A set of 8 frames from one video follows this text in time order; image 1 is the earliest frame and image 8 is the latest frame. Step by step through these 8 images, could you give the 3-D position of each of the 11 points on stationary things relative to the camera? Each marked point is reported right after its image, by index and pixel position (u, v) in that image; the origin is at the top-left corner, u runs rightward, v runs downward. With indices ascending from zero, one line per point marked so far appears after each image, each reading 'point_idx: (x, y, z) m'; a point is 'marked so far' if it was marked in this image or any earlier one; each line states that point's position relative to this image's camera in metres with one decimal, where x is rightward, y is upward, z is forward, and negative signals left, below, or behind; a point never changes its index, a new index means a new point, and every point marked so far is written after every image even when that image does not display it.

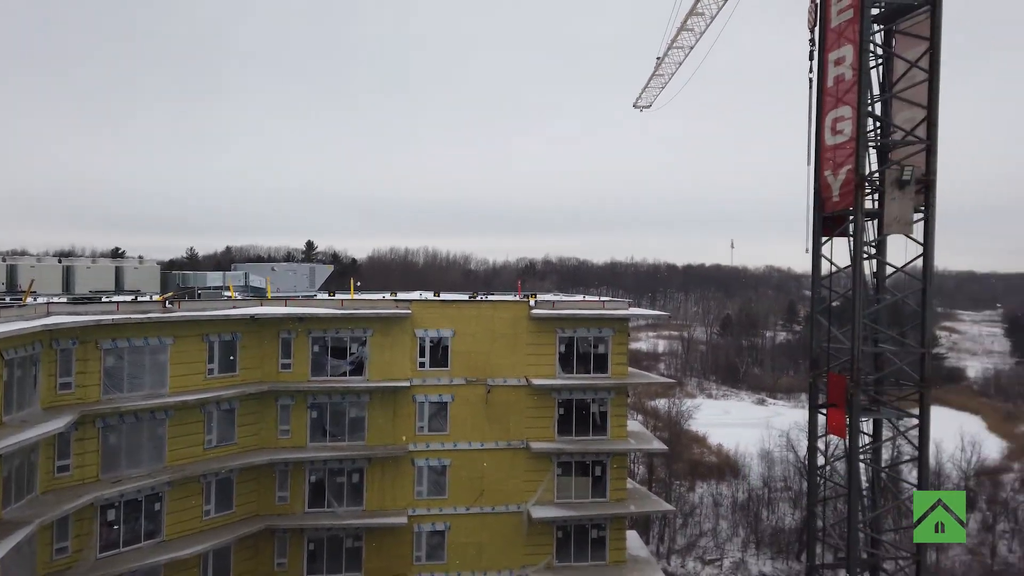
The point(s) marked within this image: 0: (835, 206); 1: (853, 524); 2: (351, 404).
0: (+7.6, +1.9, +15.8) m
1: (+10.2, -7.2, +20.0) m
2: (-4.5, -3.3, +19.1) m
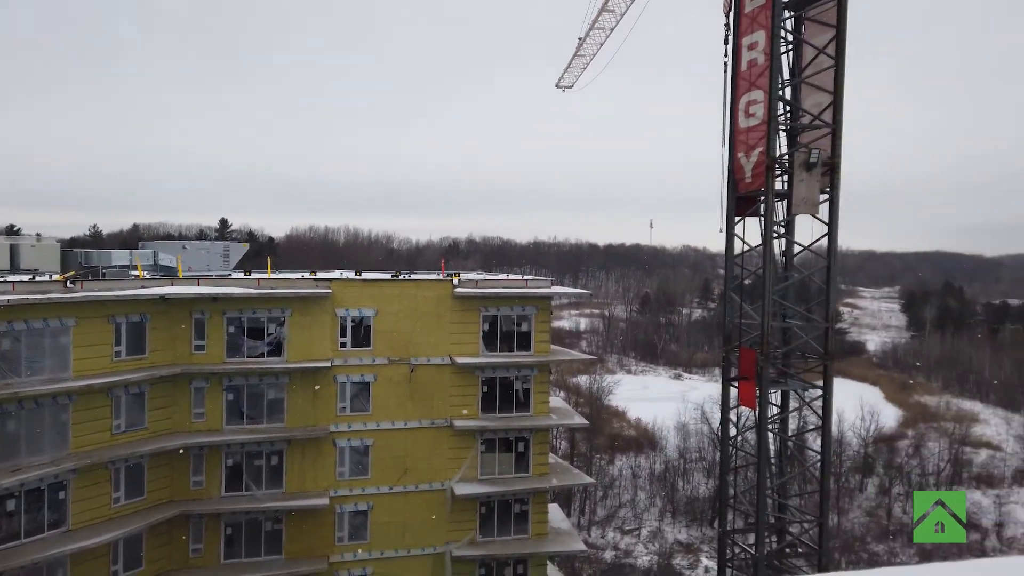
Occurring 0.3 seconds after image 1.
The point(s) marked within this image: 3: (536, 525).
0: (+5.8, +2.5, +16.4) m
1: (+7.9, -6.5, +21.2) m
2: (-6.6, -2.7, +18.5) m
3: (+0.7, -7.0, +19.9) m
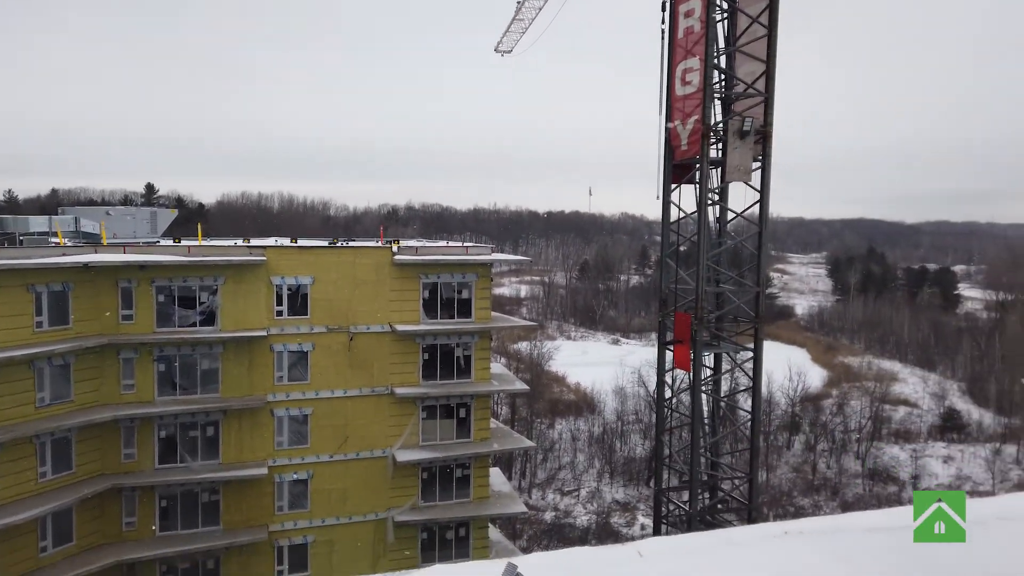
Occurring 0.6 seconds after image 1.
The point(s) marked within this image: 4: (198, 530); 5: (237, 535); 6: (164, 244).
0: (+4.3, +3.3, +16.8) m
1: (+6.1, -5.4, +22.1) m
2: (-8.2, -1.8, +18.0) m
3: (-1.0, -6.0, +20.2) m
4: (-8.5, -6.5, +18.2) m
5: (-7.4, -6.6, +18.1) m
6: (-9.7, +1.2, +18.9) m
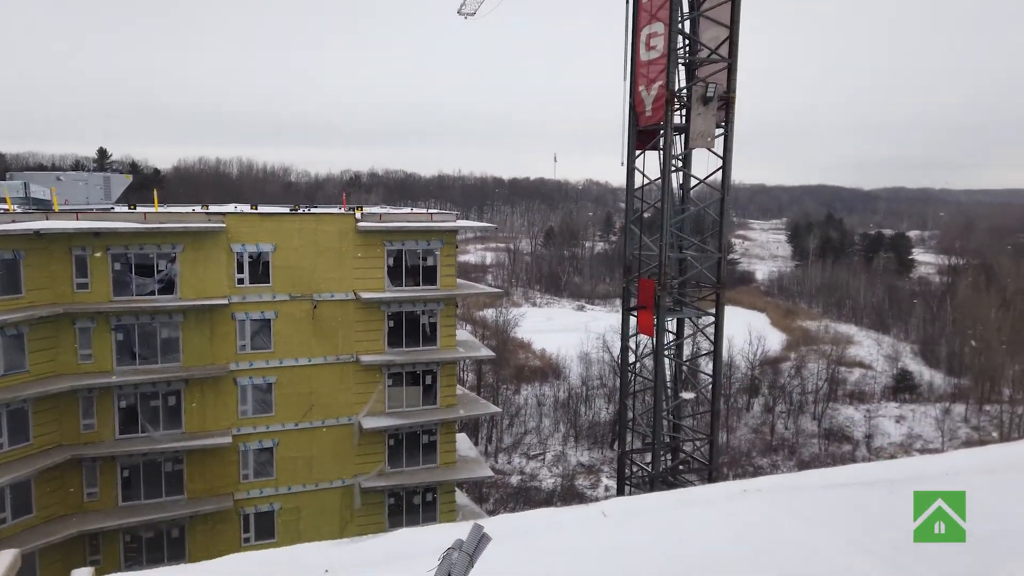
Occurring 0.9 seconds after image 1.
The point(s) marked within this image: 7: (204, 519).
0: (+3.4, +4.2, +16.8) m
1: (+4.9, -4.2, +22.6) m
2: (-9.1, -0.9, +17.6) m
3: (-2.0, -5.0, +20.4) m
4: (-9.4, -5.7, +18.1) m
5: (-8.3, -5.8, +18.0) m
6: (-10.7, +2.1, +18.3) m
7: (-8.4, -6.3, +18.4) m
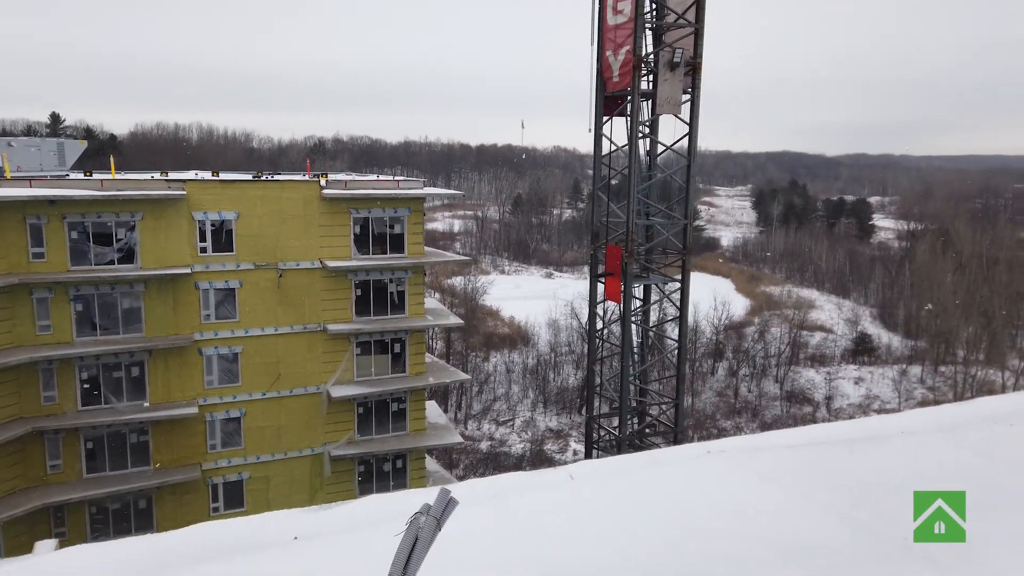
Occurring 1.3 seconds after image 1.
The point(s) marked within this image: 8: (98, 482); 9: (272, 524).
0: (+2.6, +5.0, +16.7) m
1: (+3.9, -3.1, +23.0) m
2: (-10.0, -0.2, +17.2) m
3: (-3.0, -4.0, +20.5) m
4: (-10.2, -4.9, +17.9) m
5: (-9.1, -5.0, +17.9) m
6: (-11.6, +2.9, +17.6) m
7: (-9.2, -5.5, +18.3) m
8: (-10.7, -5.0, +17.3) m
9: (-1.9, -1.9, +5.3) m
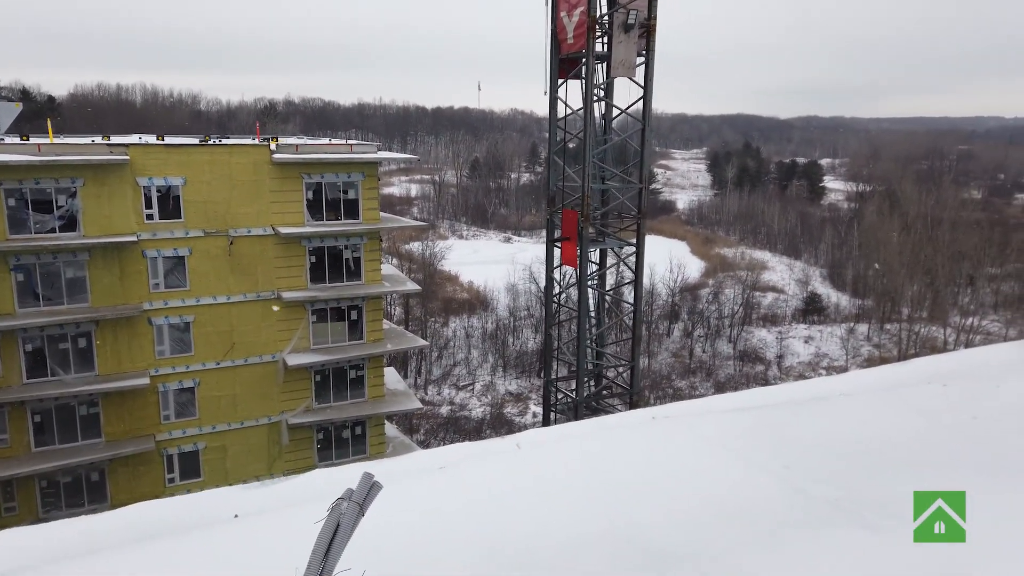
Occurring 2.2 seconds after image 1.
0: (+1.4, +5.9, +16.5) m
1: (+2.4, -1.9, +23.3) m
2: (-11.1, +0.6, +16.5) m
3: (-4.3, -3.0, +20.4) m
4: (-11.3, -4.1, +17.4) m
5: (-10.2, -4.2, +17.5) m
6: (-12.8, +3.6, +16.7) m
7: (-10.4, -4.7, +17.9) m
8: (-11.8, -4.3, +16.8) m
9: (-2.3, -1.6, +5.2) m
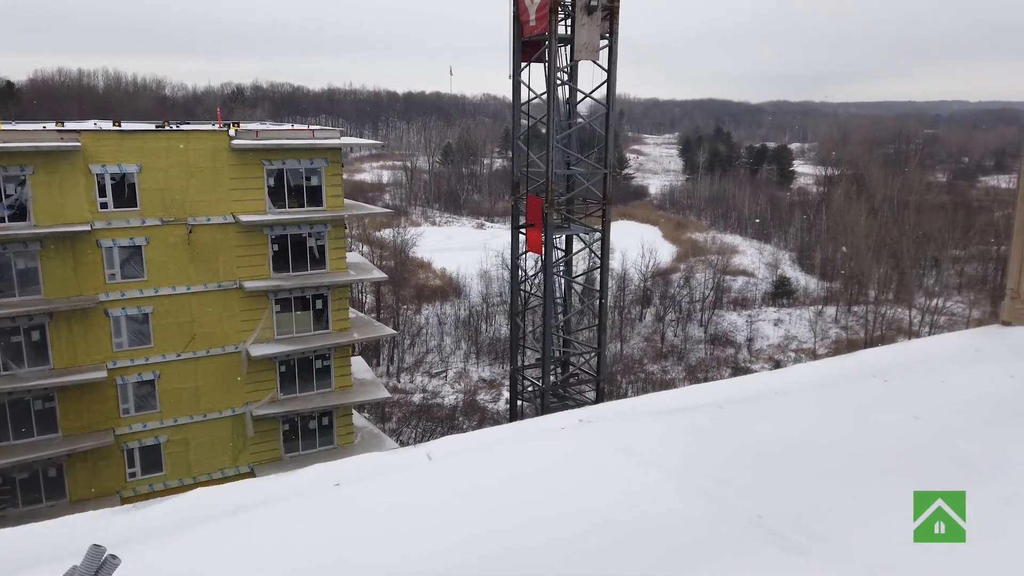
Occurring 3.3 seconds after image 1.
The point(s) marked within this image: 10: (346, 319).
0: (+0.3, +6.2, +16.1) m
1: (+1.1, -1.4, +23.1) m
2: (-12.2, +0.7, +15.7) m
3: (-5.4, -2.7, +20.0) m
4: (-12.4, -3.9, +16.7) m
5: (-11.3, -4.0, +16.9) m
6: (-13.9, +3.8, +15.8) m
7: (-11.4, -4.5, +17.3) m
8: (-12.8, -4.1, +16.1) m
9: (-2.9, -1.6, +4.8) m
10: (-5.2, -0.9, +19.7) m
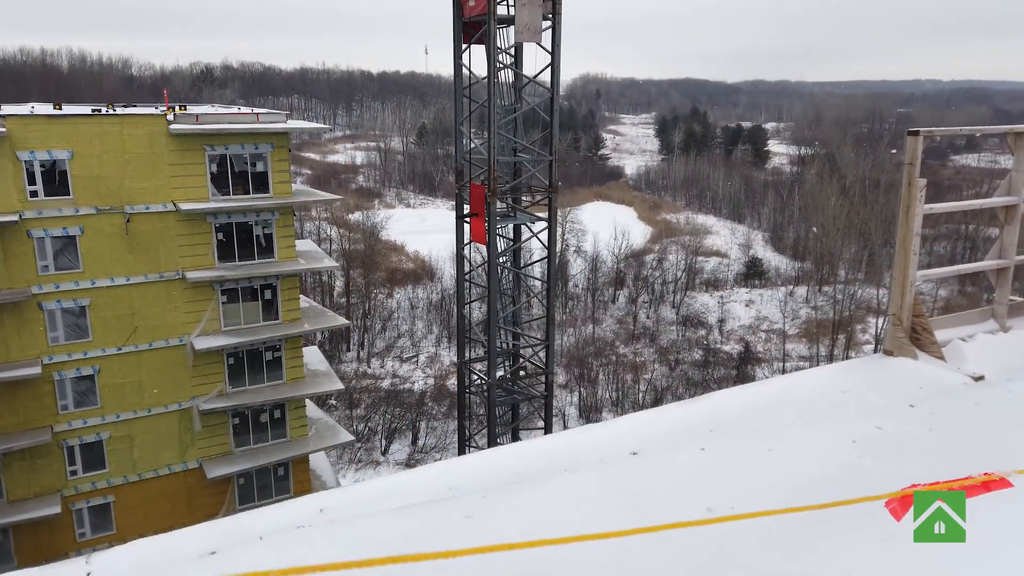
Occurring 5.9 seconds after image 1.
0: (-1.8, +6.2, +14.9) m
1: (-1.1, -1.2, +22.1) m
2: (-14.1, +0.6, +14.4) m
3: (-7.5, -2.7, +18.9) m
4: (-14.4, -4.0, +15.5) m
5: (-13.2, -4.1, +15.7) m
6: (-15.9, +3.6, +14.3) m
7: (-13.4, -4.5, +16.1) m
8: (-14.7, -4.2, +14.9) m
9: (-4.6, -2.0, +3.8) m
10: (-7.3, -0.9, +18.6) m
